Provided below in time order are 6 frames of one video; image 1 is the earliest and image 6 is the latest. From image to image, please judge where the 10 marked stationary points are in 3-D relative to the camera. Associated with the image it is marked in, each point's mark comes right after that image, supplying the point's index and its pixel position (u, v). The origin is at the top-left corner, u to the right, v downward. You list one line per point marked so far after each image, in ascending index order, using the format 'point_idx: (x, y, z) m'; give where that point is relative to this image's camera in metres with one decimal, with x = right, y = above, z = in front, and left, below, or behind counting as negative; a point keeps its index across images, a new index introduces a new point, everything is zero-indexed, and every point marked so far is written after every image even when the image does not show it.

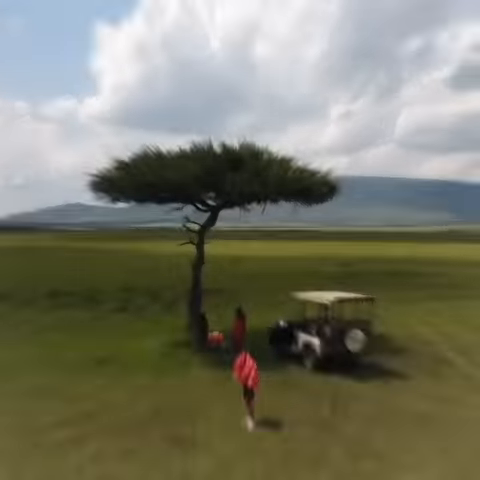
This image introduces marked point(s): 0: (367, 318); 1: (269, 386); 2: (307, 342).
0: (+2.8, -1.8, +19.0) m
1: (+0.6, -3.1, +17.7) m
2: (+1.5, -2.4, +18.9) m
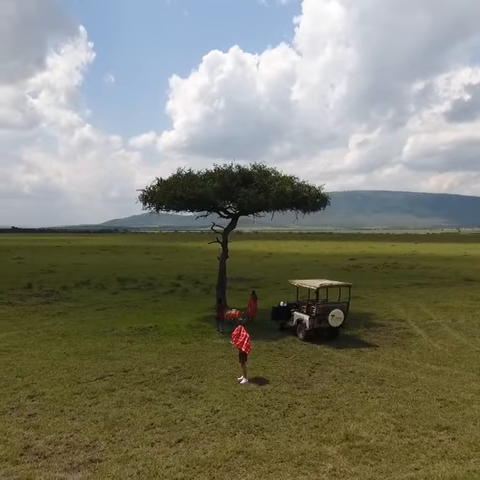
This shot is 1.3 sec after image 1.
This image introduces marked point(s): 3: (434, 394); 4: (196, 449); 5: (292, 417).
0: (+3.0, -1.7, +23.2) m
1: (+0.7, -3.0, +22.2) m
2: (+1.7, -2.2, +23.3) m
3: (+4.7, -3.7, +19.9) m
4: (-0.9, -4.3, +16.7) m
5: (+1.2, -4.0, +18.4) m
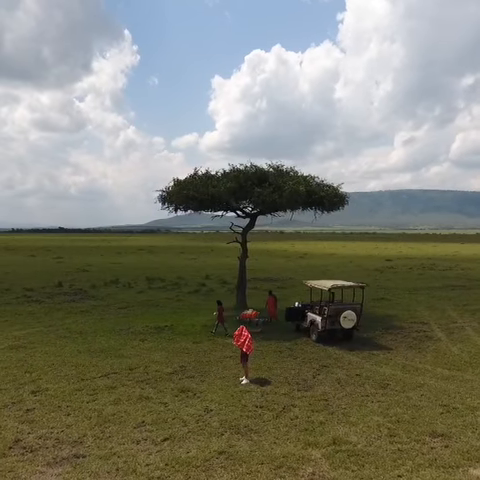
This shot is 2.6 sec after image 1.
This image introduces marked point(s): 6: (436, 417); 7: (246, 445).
0: (+3.3, -1.7, +22.8) m
1: (+0.9, -3.0, +22.0) m
2: (+2.0, -2.2, +23.0) m
3: (+4.7, -3.8, +19.3) m
4: (-1.2, -4.3, +16.8) m
5: (+1.0, -4.0, +18.2) m
6: (+4.4, -4.0, +18.4) m
7: (+0.1, -4.3, +17.1) m
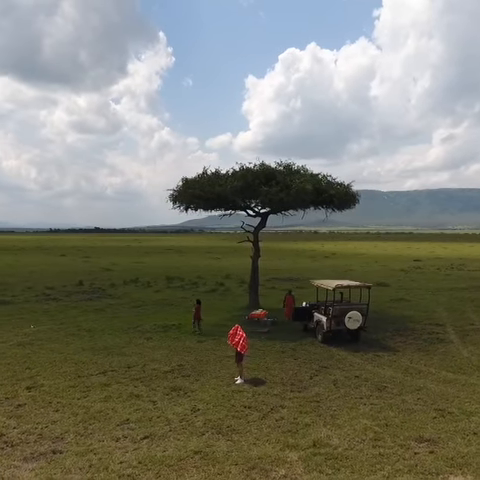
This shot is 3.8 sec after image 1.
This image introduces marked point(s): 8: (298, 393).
0: (+3.5, -1.7, +22.3) m
1: (+1.0, -3.0, +21.7) m
2: (+2.2, -2.2, +22.6) m
3: (+4.4, -3.7, +18.7) m
4: (-1.7, -4.2, +16.8) m
5: (+0.7, -3.9, +17.9) m
6: (+4.1, -3.9, +17.8) m
7: (-0.3, -4.2, +16.9) m
8: (+1.4, -3.6, +19.3) m
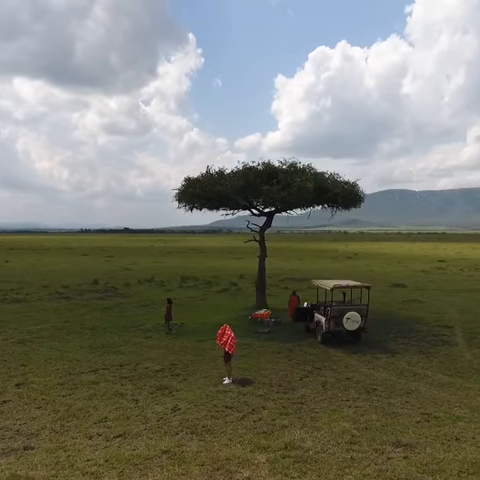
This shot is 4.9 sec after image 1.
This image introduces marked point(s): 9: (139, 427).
0: (+3.4, -1.6, +21.7) m
1: (+0.9, -3.0, +21.4) m
2: (+2.1, -2.1, +22.1) m
3: (+4.0, -3.7, +18.0) m
4: (-2.3, -4.2, +16.7) m
5: (+0.2, -3.9, +17.6) m
6: (+3.6, -3.9, +17.2) m
7: (-0.9, -4.2, +16.6) m
8: (+1.0, -3.6, +18.9) m
9: (-2.2, -4.0, +17.5) m
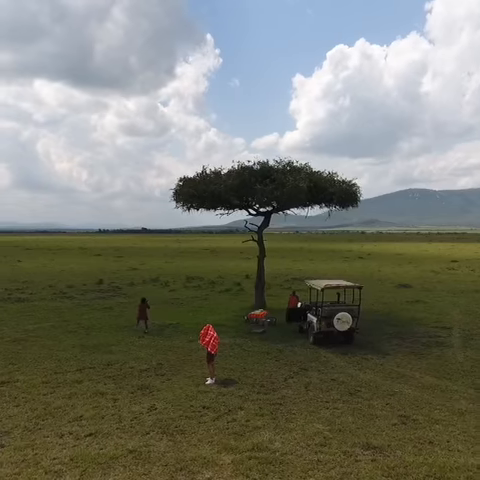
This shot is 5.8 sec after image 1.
0: (+3.1, -1.6, +21.3) m
1: (+0.6, -3.0, +21.1) m
2: (+1.9, -2.1, +21.8) m
3: (+3.4, -3.6, +17.5) m
4: (-2.9, -4.1, +16.6) m
5: (-0.4, -3.9, +17.4) m
6: (+3.0, -3.9, +16.7) m
7: (-1.5, -4.1, +16.5) m
8: (+0.6, -3.5, +18.7) m
9: (-2.7, -3.9, +17.5) m
